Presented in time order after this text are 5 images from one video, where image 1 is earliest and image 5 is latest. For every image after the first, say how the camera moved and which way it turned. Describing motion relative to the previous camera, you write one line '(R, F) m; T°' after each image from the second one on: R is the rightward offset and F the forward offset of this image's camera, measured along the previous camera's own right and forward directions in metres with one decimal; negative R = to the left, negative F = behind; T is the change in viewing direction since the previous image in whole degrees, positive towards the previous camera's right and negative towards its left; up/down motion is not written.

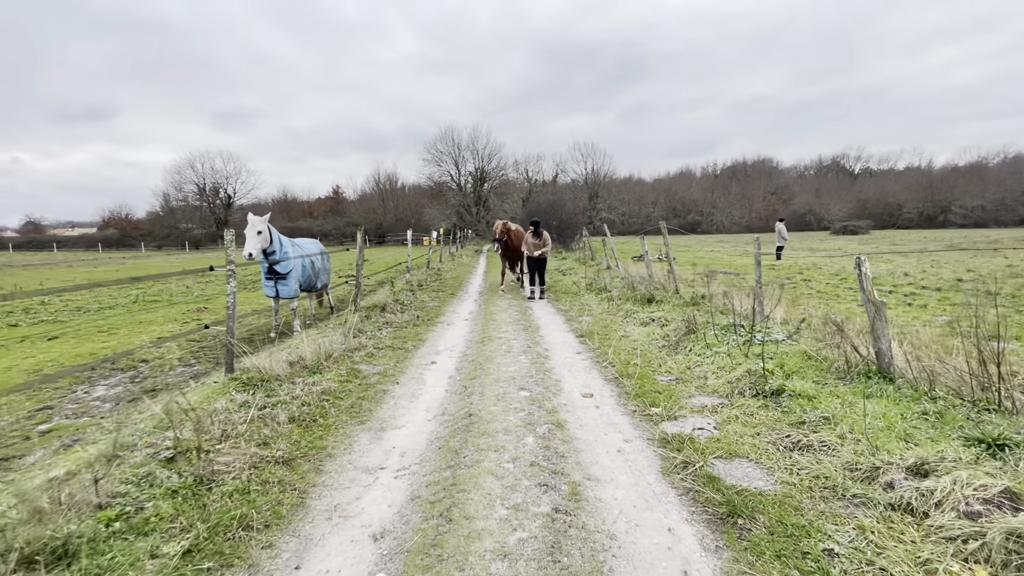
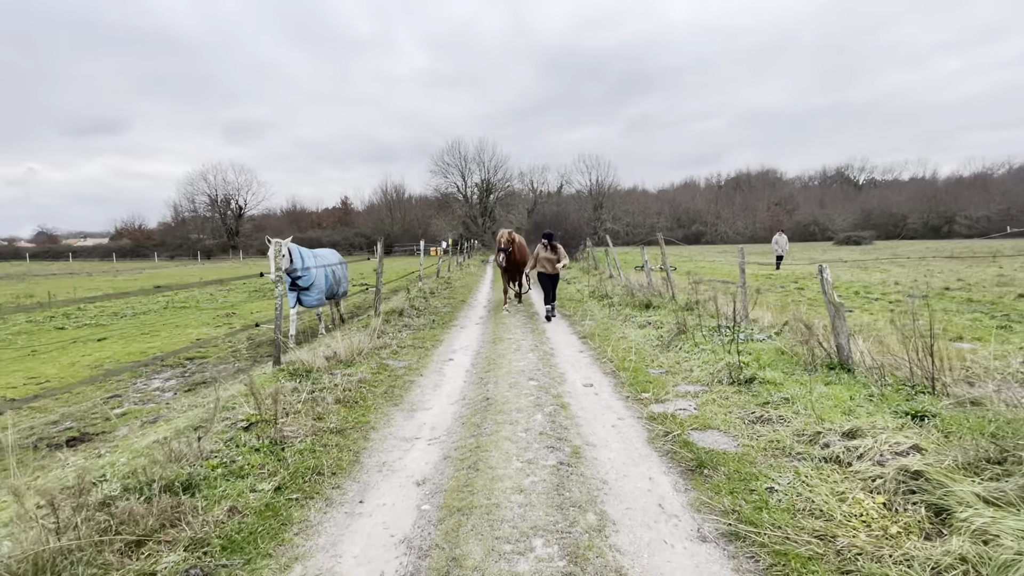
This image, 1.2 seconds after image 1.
(-0.1, -0.8) m; -1°
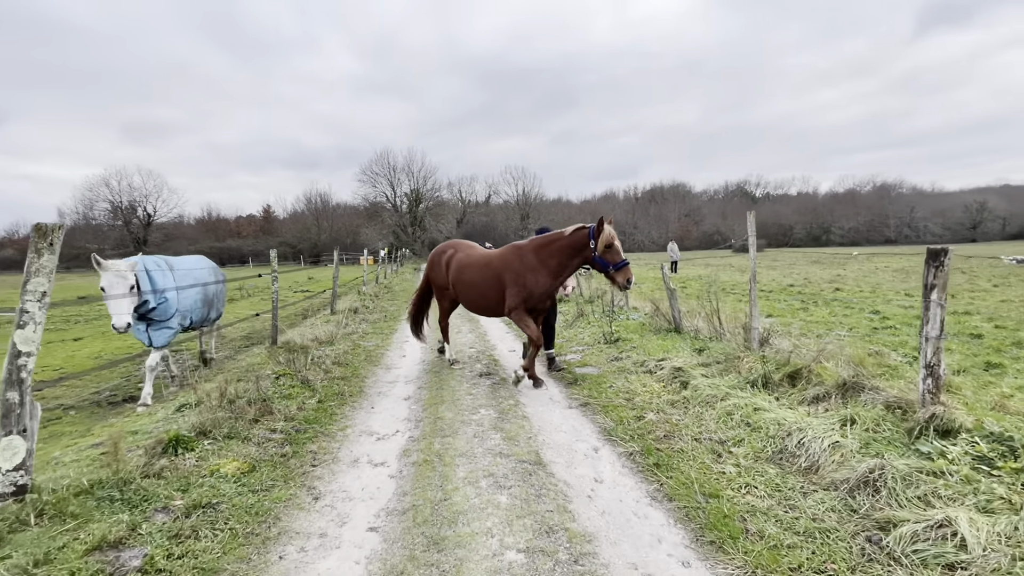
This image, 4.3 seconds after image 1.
(-0.3, -2.3) m; +8°
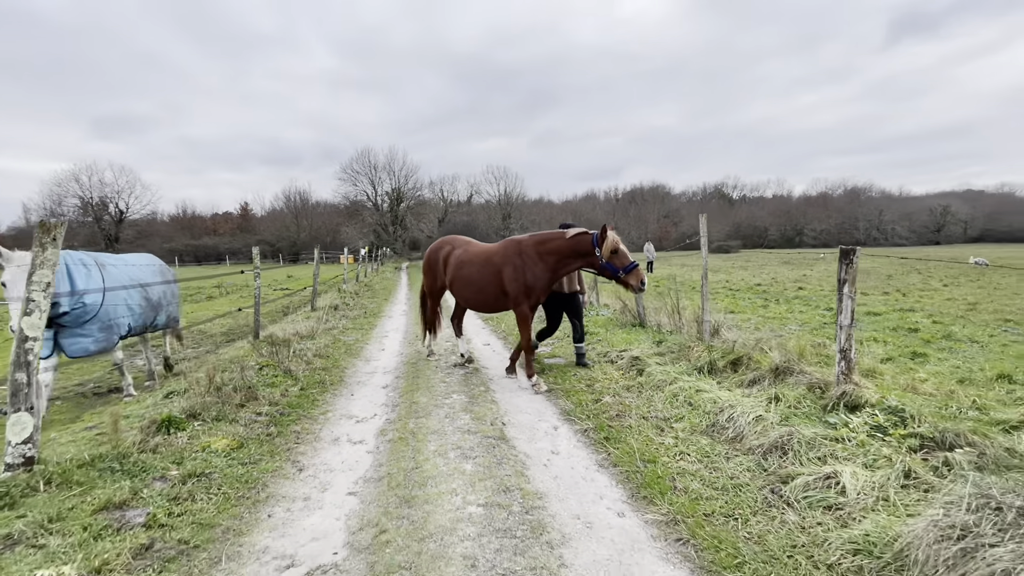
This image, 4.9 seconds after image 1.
(+0.1, -0.4) m; +2°
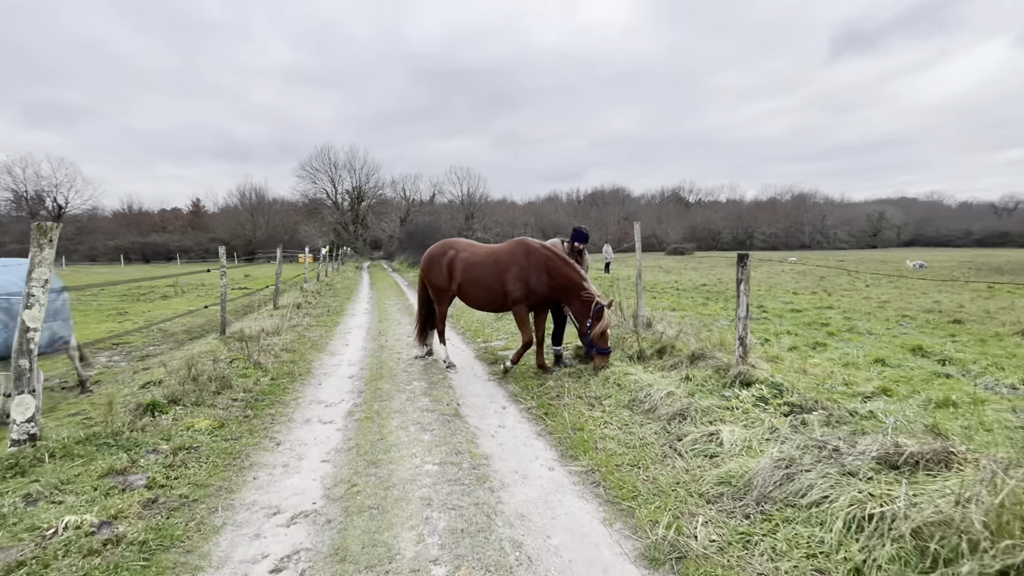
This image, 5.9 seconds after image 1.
(+0.1, -0.7) m; +4°
